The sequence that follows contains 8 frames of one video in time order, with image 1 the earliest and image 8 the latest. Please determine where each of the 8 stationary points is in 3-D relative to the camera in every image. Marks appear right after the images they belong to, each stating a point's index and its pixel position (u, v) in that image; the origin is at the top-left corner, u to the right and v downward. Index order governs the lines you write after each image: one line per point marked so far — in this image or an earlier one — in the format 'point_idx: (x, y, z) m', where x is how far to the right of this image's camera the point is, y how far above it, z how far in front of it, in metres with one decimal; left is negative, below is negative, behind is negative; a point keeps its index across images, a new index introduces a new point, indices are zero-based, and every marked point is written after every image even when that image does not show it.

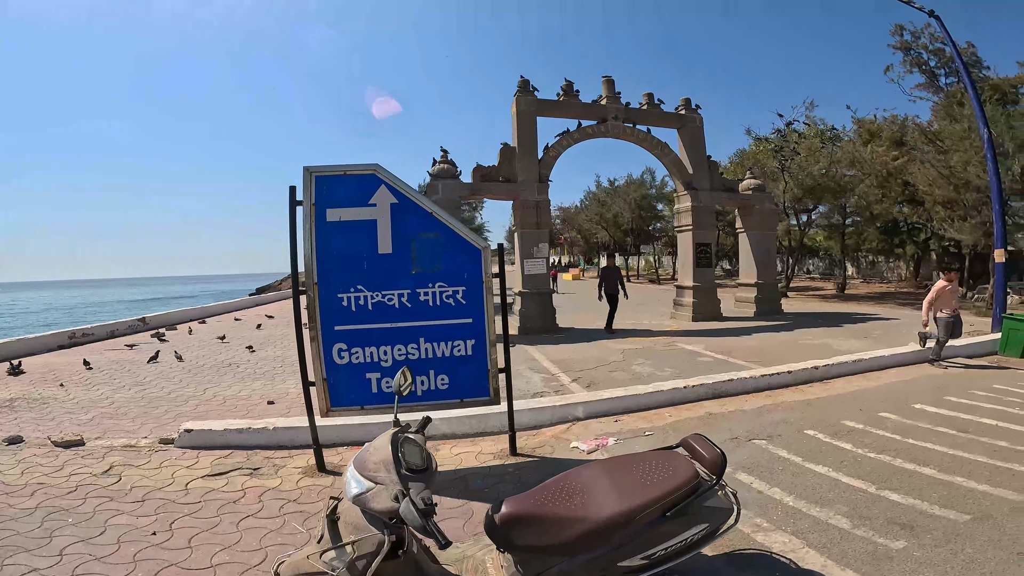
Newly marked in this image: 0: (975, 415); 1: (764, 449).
0: (+4.7, -1.3, +5.2) m
1: (+2.2, -1.4, +4.5) m
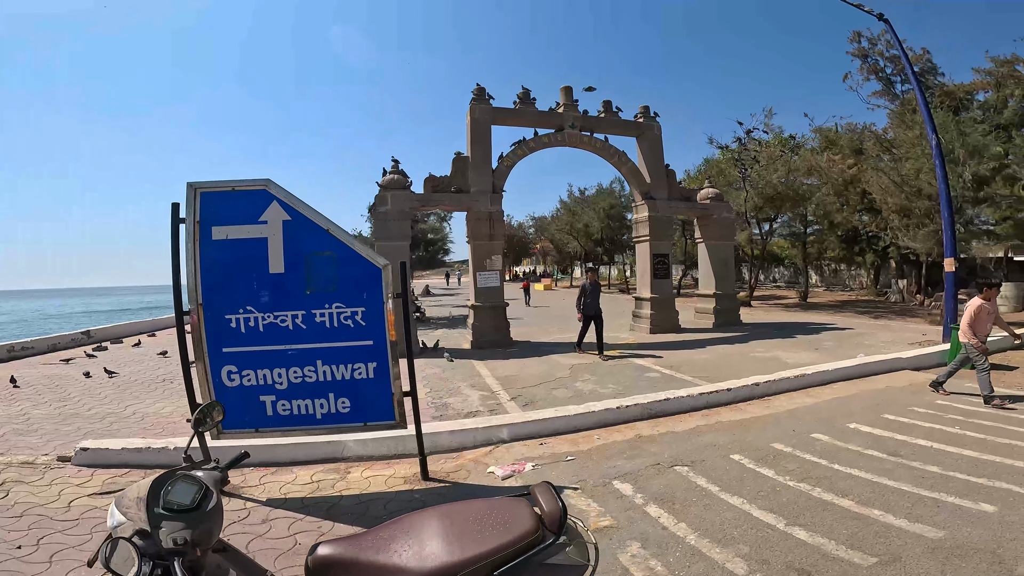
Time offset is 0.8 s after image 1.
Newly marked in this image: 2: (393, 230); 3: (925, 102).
0: (+3.9, -1.5, +5.0) m
1: (+1.4, -1.6, +4.3) m
2: (-2.4, +1.1, +10.1) m
3: (+7.8, +3.6, +9.7) m
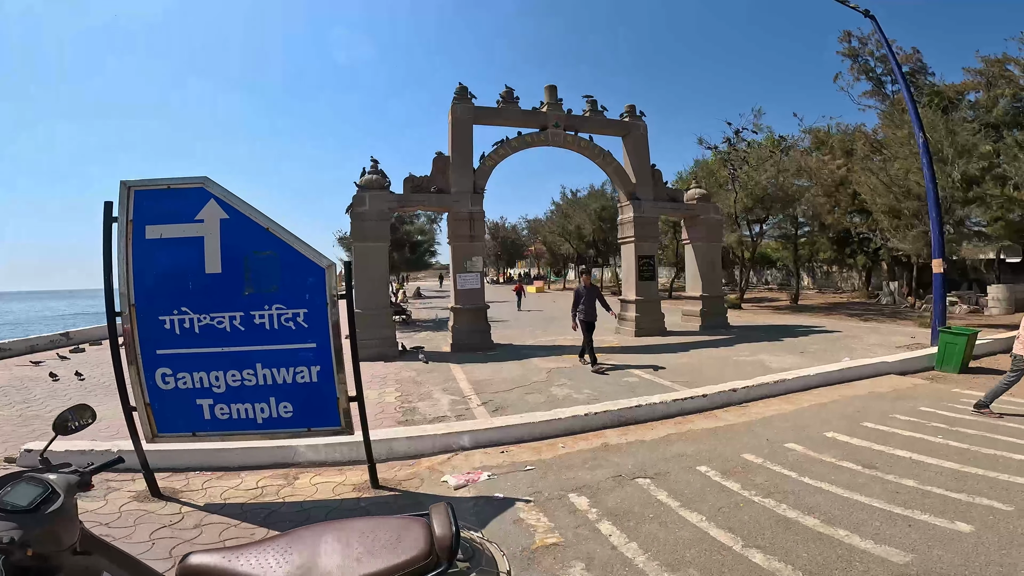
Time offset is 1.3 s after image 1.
0: (+3.5, -1.5, +4.8) m
1: (+1.0, -1.6, +4.1) m
2: (-2.8, +1.1, +9.9) m
3: (+7.4, +3.5, +9.5) m
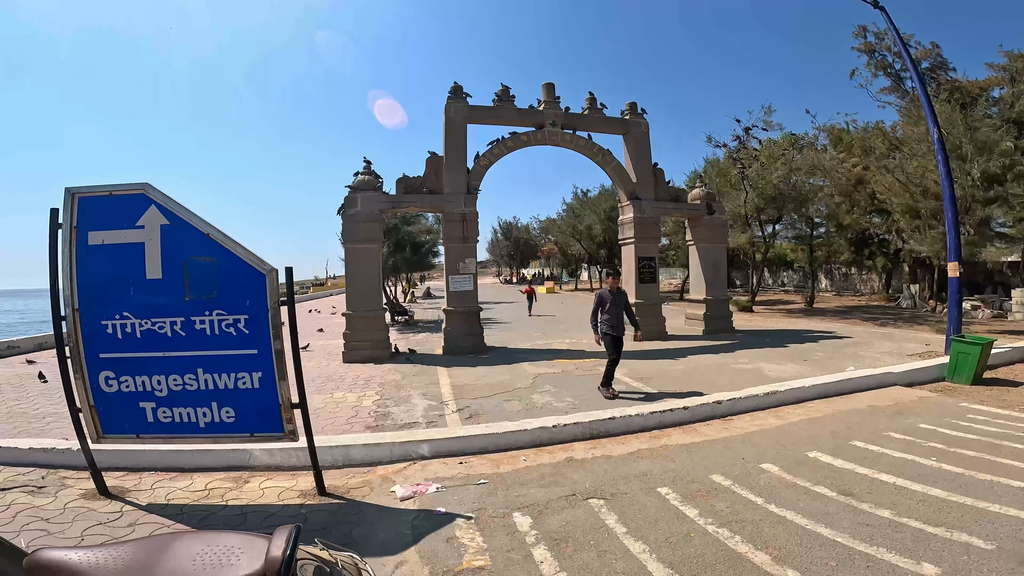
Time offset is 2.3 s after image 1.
0: (+3.1, -1.6, +4.4) m
1: (+0.6, -1.7, +3.8) m
2: (-2.9, +1.1, +9.8) m
3: (+7.3, +3.4, +8.9) m
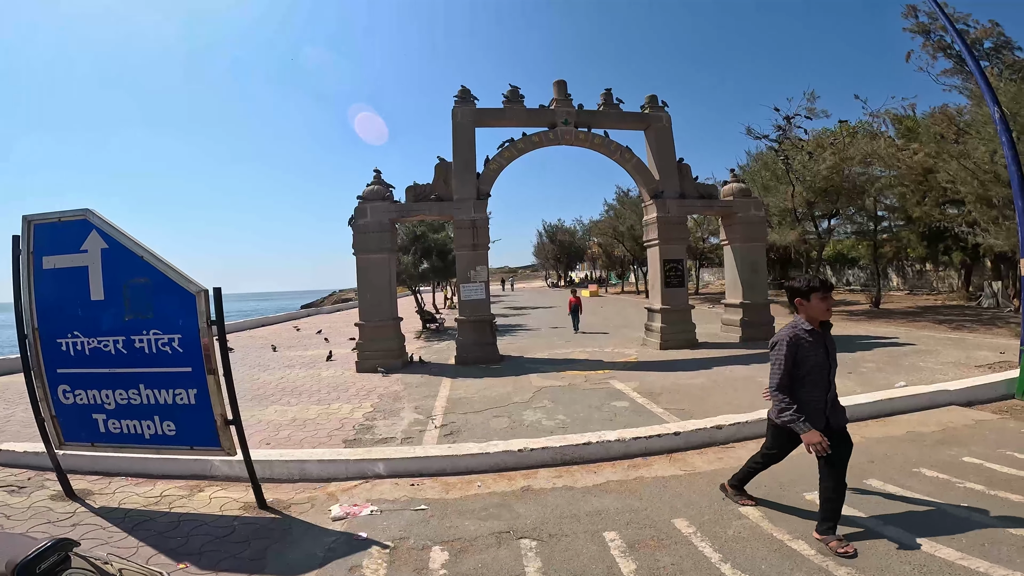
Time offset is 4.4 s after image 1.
0: (+2.7, -1.6, +3.7) m
1: (+0.1, -1.8, +3.4) m
2: (-2.7, +0.9, +9.8) m
3: (+7.2, +3.4, +7.6) m
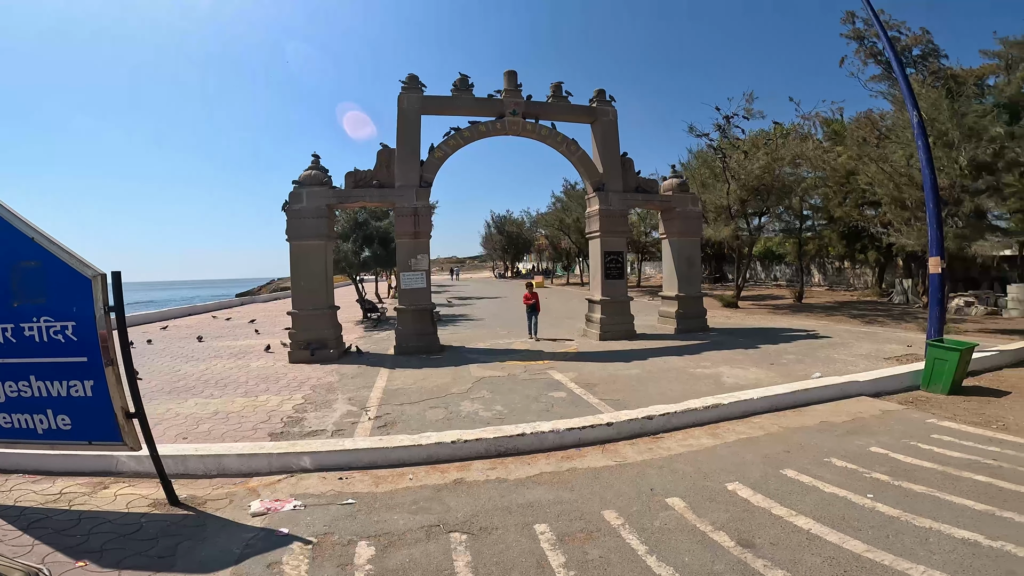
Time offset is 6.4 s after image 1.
0: (+2.1, -1.6, +3.9) m
1: (-0.4, -1.7, +3.3) m
2: (-3.8, +1.1, +9.3) m
3: (+6.4, +3.5, +8.1) m
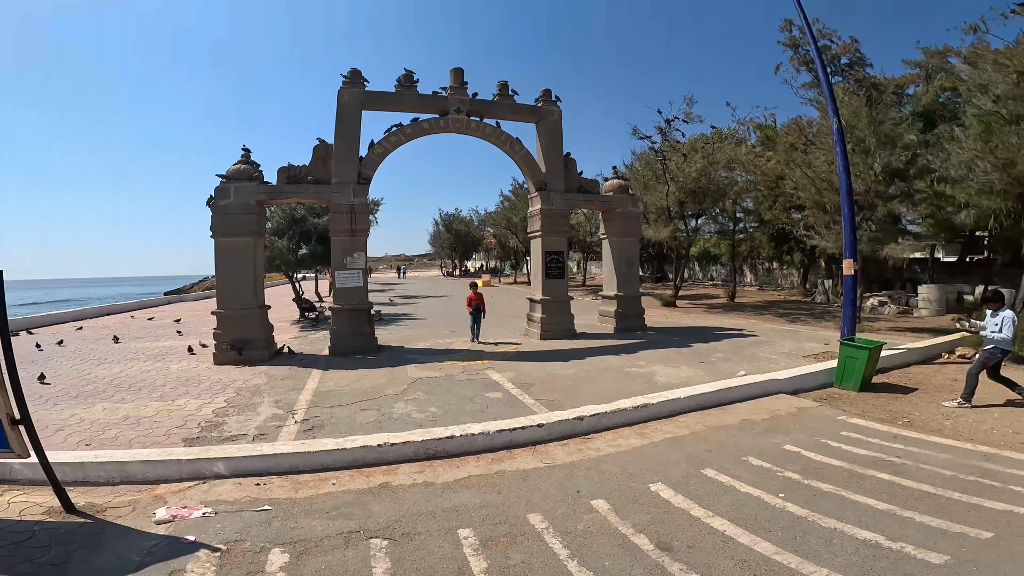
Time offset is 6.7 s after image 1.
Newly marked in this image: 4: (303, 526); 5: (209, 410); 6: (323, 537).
0: (+1.6, -1.6, +4.0) m
1: (-0.9, -1.7, +3.2) m
2: (-4.9, +1.1, +8.8) m
3: (+5.4, +3.5, +8.6) m
4: (-1.5, -1.7, +3.6) m
5: (-3.8, -1.6, +6.4) m
6: (-1.3, -1.7, +3.4) m
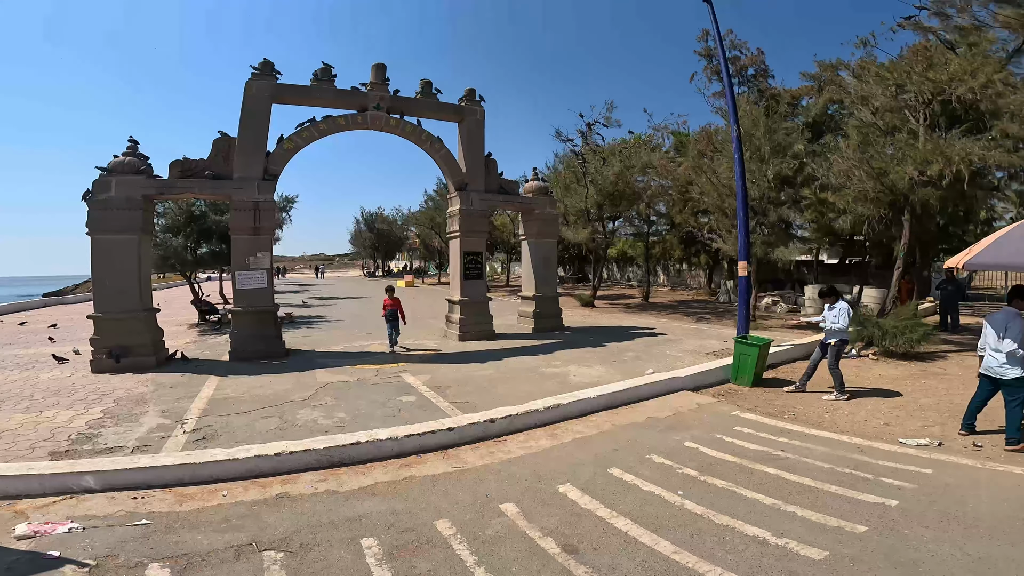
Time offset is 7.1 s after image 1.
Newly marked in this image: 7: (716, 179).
0: (+0.8, -1.6, +4.0) m
1: (-1.6, -1.7, +2.9) m
2: (-6.3, +1.1, +8.0) m
3: (+3.9, +3.5, +9.2) m
4: (-2.1, -1.8, +3.2) m
5: (-4.9, -1.6, +5.7) m
6: (-1.9, -1.7, +3.1) m
7: (+5.0, +2.6, +12.3) m
